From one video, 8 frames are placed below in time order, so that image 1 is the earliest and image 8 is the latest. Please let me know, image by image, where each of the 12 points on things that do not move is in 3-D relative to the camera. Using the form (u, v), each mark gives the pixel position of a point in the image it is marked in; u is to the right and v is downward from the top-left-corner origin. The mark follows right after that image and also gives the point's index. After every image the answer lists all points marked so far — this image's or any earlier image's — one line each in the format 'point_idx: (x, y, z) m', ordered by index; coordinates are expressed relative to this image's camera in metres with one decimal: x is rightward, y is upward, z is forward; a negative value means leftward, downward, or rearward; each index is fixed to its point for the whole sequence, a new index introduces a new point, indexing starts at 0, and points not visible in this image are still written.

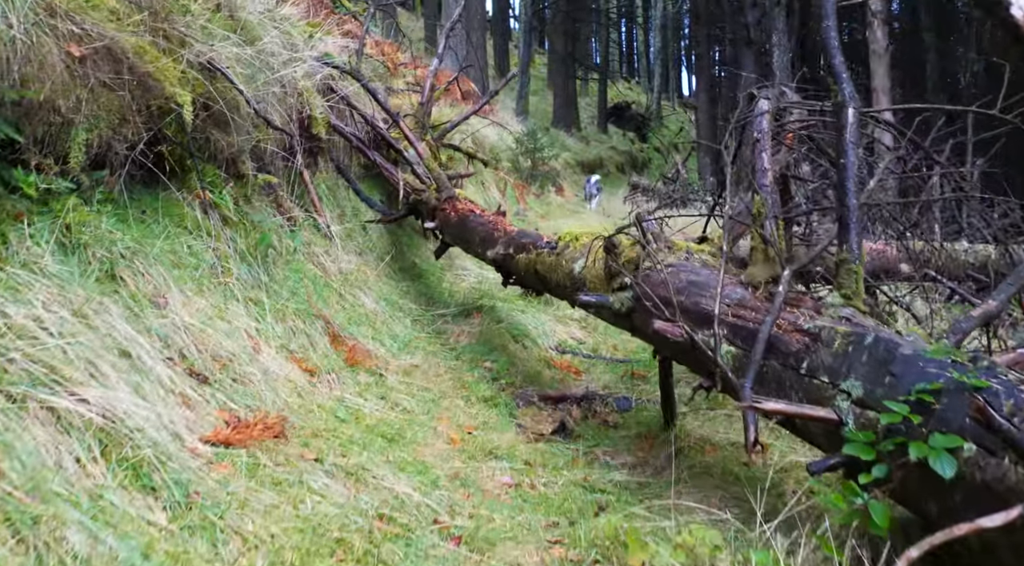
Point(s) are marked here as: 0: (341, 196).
0: (-1.3, +0.7, +8.1) m
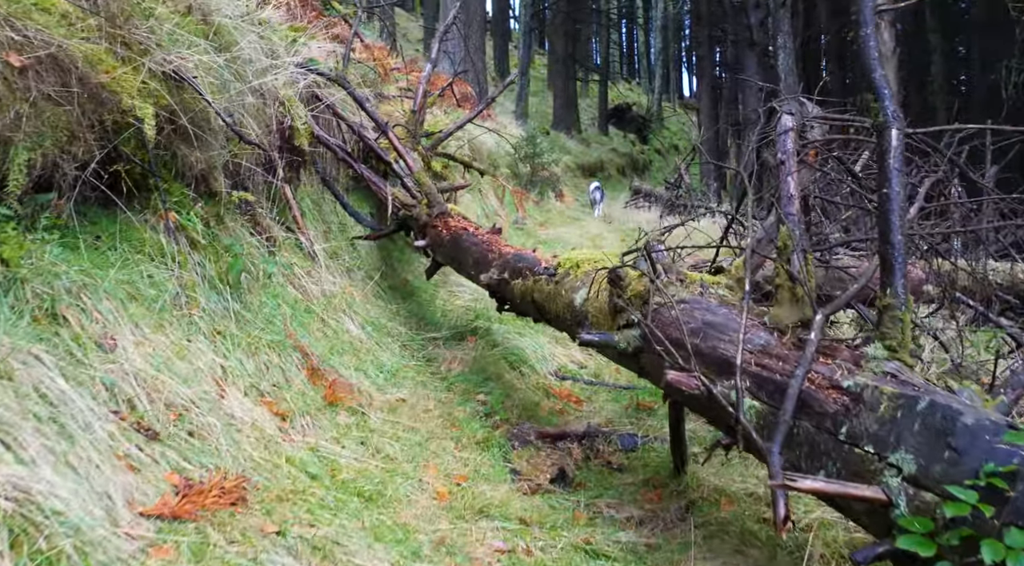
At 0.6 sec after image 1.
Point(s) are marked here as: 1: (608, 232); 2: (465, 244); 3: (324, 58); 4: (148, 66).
0: (-1.3, +0.5, +7.6) m
1: (+1.4, +0.8, +15.7) m
2: (-0.3, +0.2, +6.4) m
3: (-1.3, +1.6, +7.5) m
4: (-1.7, +1.0, +5.0) m
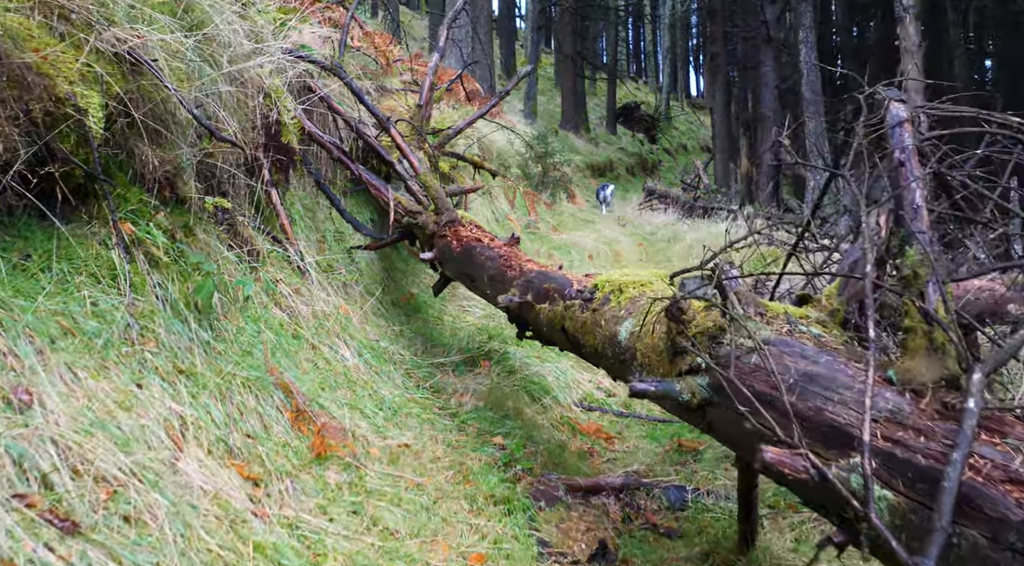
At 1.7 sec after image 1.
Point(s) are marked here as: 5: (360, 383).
0: (-1.2, +0.4, +6.7) m
1: (+1.6, +0.7, +14.8) m
2: (-0.2, +0.1, +5.5) m
3: (-1.2, +1.5, +6.6) m
4: (-1.6, +0.9, +4.1) m
5: (-0.8, -0.5, +5.2) m
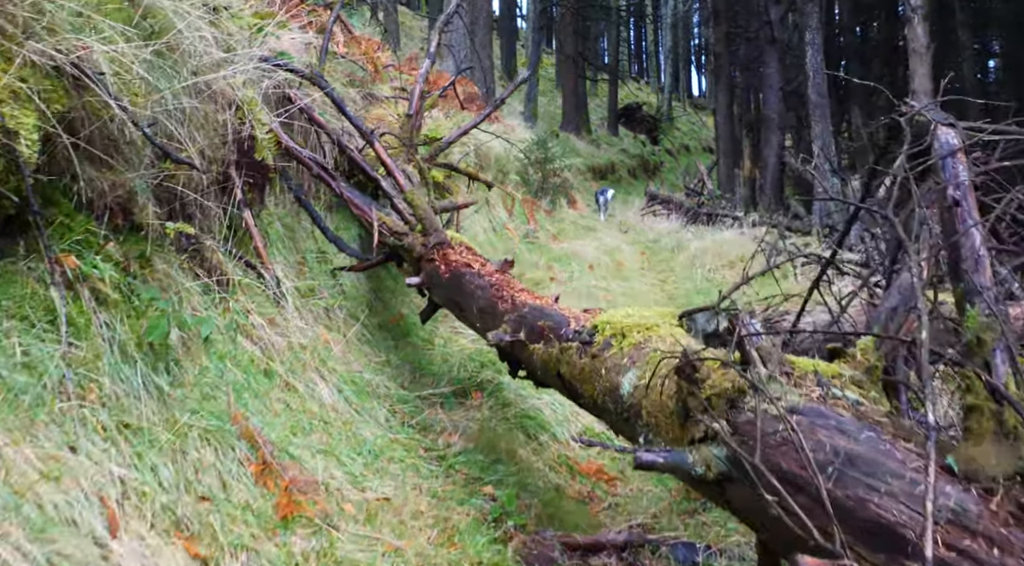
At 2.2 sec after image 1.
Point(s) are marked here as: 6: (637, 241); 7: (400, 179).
0: (-1.3, +0.3, +6.3) m
1: (+1.6, +0.6, +14.4) m
2: (-0.2, 0.0, +5.1) m
3: (-1.3, +1.4, +6.2) m
4: (-1.7, +0.8, +3.6) m
5: (-0.8, -0.6, +4.7) m
6: (+1.8, +0.6, +15.1) m
7: (-0.6, +0.6, +5.8) m
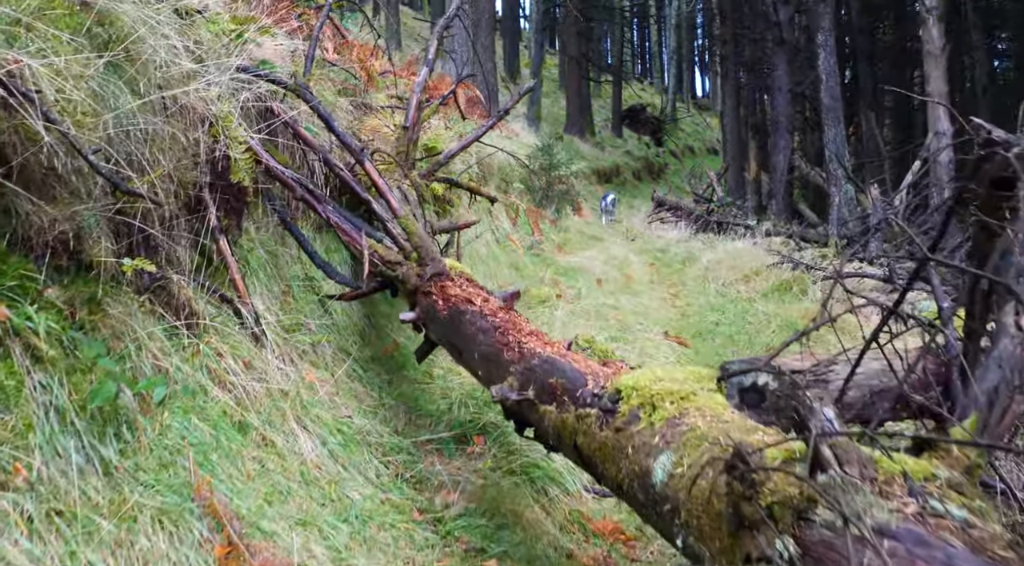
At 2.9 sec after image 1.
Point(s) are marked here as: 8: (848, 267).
0: (-1.2, +0.1, +5.7) m
1: (+1.6, +0.4, +13.8) m
2: (-0.2, -0.2, +4.5) m
3: (-1.2, +1.2, +5.6) m
4: (-1.6, +0.6, +3.1) m
5: (-0.8, -0.8, +4.2) m
6: (+1.8, +0.5, +14.6) m
7: (-0.6, +0.4, +5.2) m
8: (+3.7, +0.2, +11.6) m
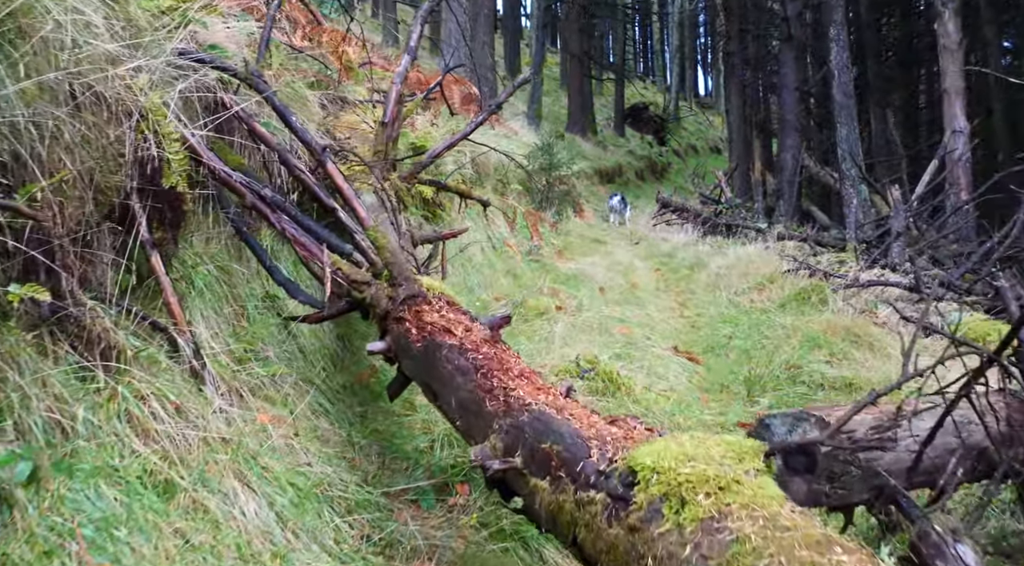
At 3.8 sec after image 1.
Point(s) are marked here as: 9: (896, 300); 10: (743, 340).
0: (-1.3, 0.0, +4.9) m
1: (+1.6, +0.3, +13.0) m
2: (-0.2, -0.3, +3.7) m
3: (-1.3, +1.1, +4.8) m
4: (-1.7, +0.5, +2.3) m
5: (-0.8, -0.9, +3.4) m
6: (+1.8, +0.4, +13.8) m
7: (-0.6, +0.3, +4.4) m
8: (+3.7, +0.1, +10.9) m
9: (+3.7, -0.2, +9.9) m
10: (+2.0, -0.5, +9.0) m
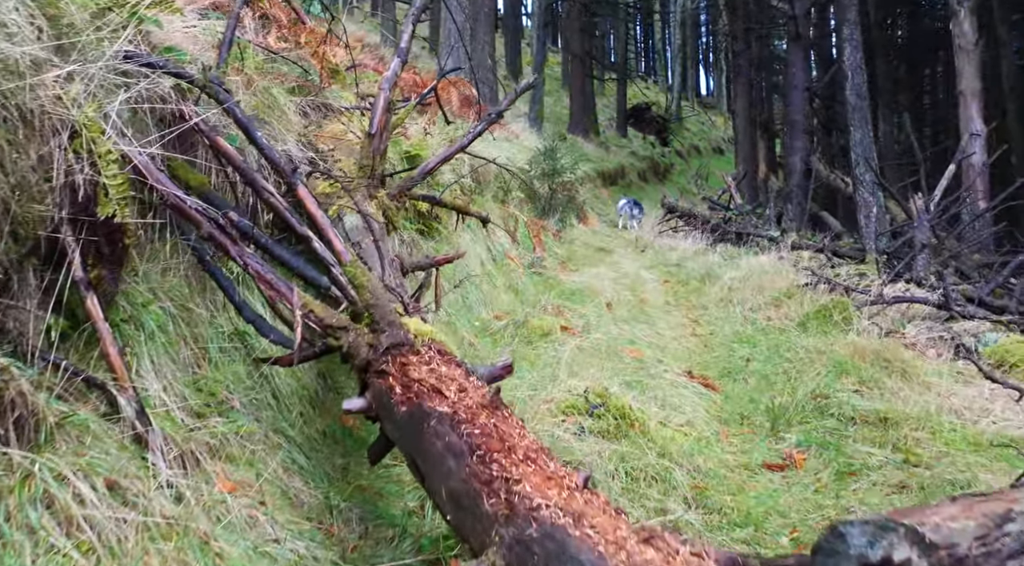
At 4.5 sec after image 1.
0: (-1.3, -0.1, +4.3) m
1: (+1.6, +0.1, +12.4) m
2: (-0.2, -0.4, +3.1) m
3: (-1.3, +1.0, +4.2) m
4: (-1.7, +0.4, +1.7) m
5: (-0.8, -1.1, +2.7) m
6: (+1.8, +0.2, +13.1) m
7: (-0.6, +0.2, +3.8) m
8: (+3.7, -0.1, +10.2) m
9: (+3.7, -0.3, +9.3) m
10: (+2.0, -0.6, +8.4) m
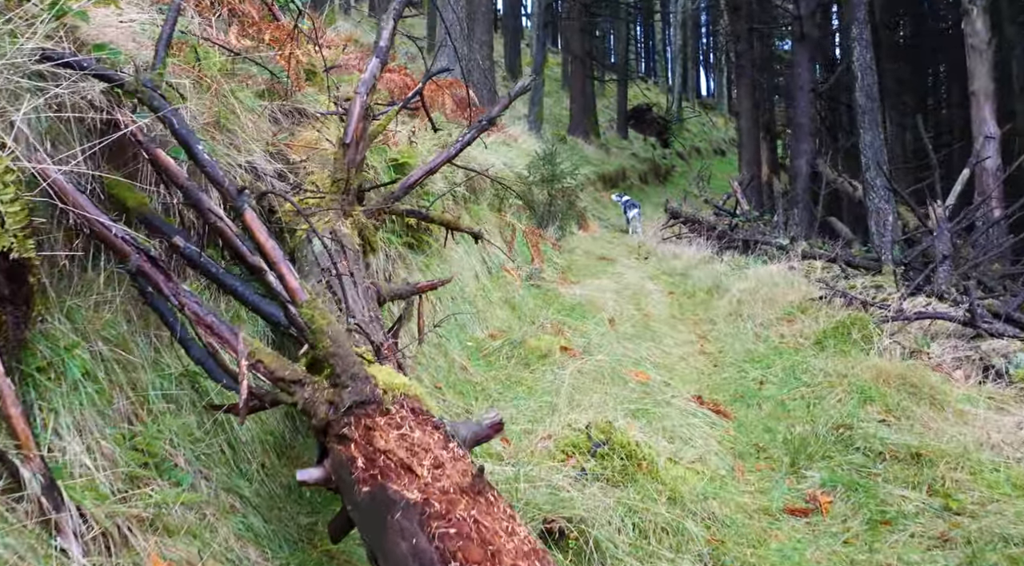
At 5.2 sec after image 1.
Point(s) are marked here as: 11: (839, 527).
0: (-1.3, -0.3, +3.7) m
1: (+1.6, 0.0, +11.8) m
2: (-0.3, -0.6, +2.5) m
3: (-1.3, +0.8, +3.6) m
4: (-1.7, +0.2, +1.0) m
5: (-0.8, -1.2, +2.1) m
6: (+1.8, +0.1, +12.5) m
7: (-0.7, 0.0, +3.2) m
8: (+3.7, -0.2, +9.6) m
9: (+3.6, -0.4, +8.7) m
10: (+2.0, -0.8, +7.7) m
11: (+1.6, -1.2, +5.2) m
